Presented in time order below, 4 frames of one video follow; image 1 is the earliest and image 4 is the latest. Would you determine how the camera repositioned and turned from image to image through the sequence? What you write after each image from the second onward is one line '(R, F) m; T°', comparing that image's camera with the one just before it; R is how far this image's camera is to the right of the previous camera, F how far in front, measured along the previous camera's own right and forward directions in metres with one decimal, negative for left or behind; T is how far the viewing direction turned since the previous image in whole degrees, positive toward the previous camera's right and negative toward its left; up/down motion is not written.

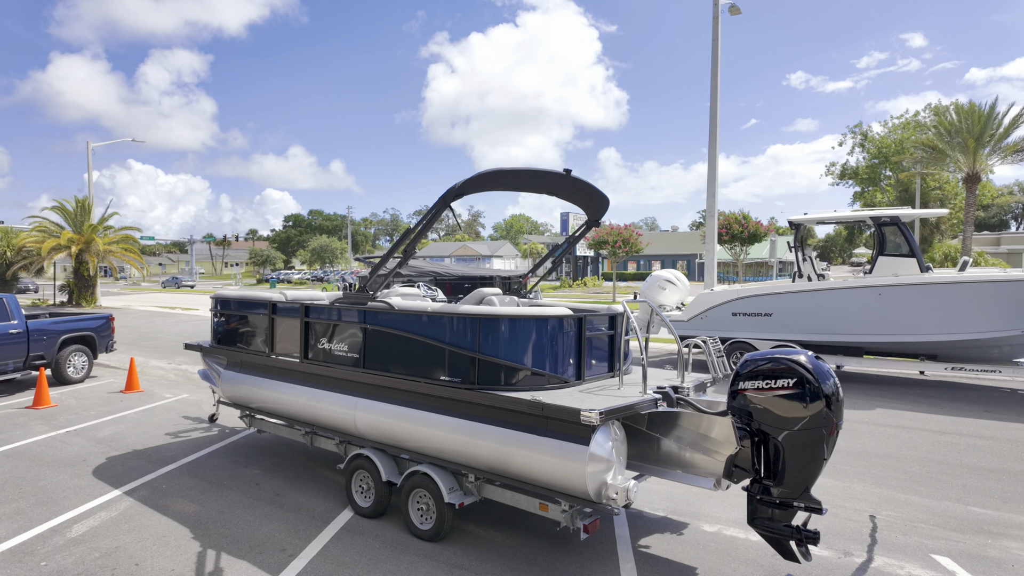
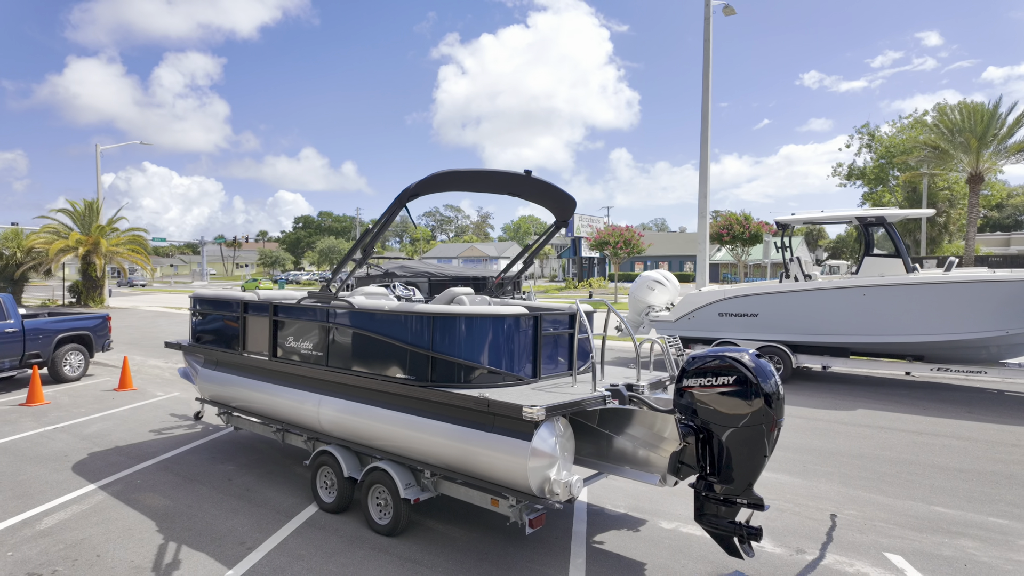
(+0.4, -0.1) m; -1°
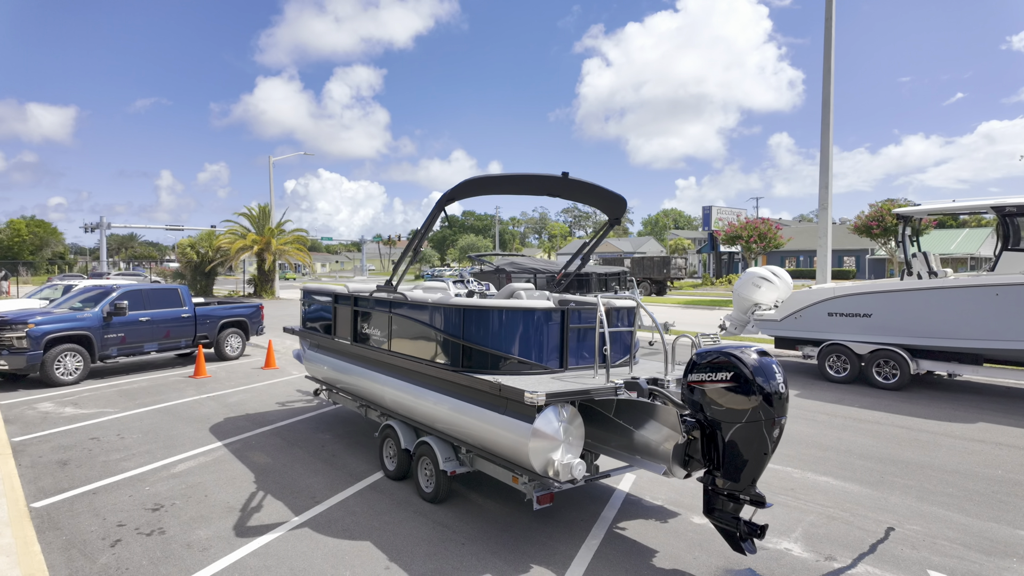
(+0.9, -0.3) m; -14°
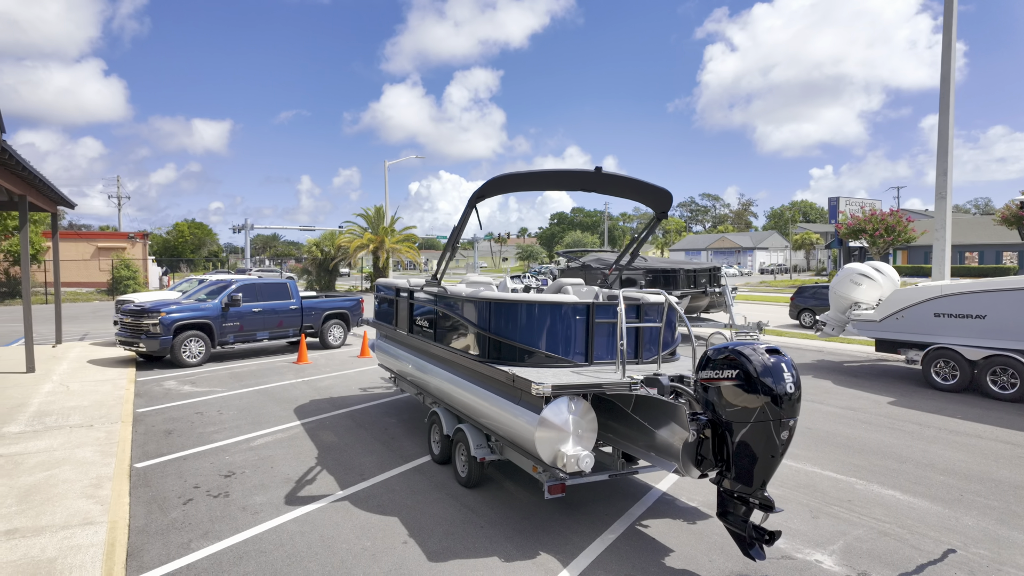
(+0.7, -0.1) m; -11°
